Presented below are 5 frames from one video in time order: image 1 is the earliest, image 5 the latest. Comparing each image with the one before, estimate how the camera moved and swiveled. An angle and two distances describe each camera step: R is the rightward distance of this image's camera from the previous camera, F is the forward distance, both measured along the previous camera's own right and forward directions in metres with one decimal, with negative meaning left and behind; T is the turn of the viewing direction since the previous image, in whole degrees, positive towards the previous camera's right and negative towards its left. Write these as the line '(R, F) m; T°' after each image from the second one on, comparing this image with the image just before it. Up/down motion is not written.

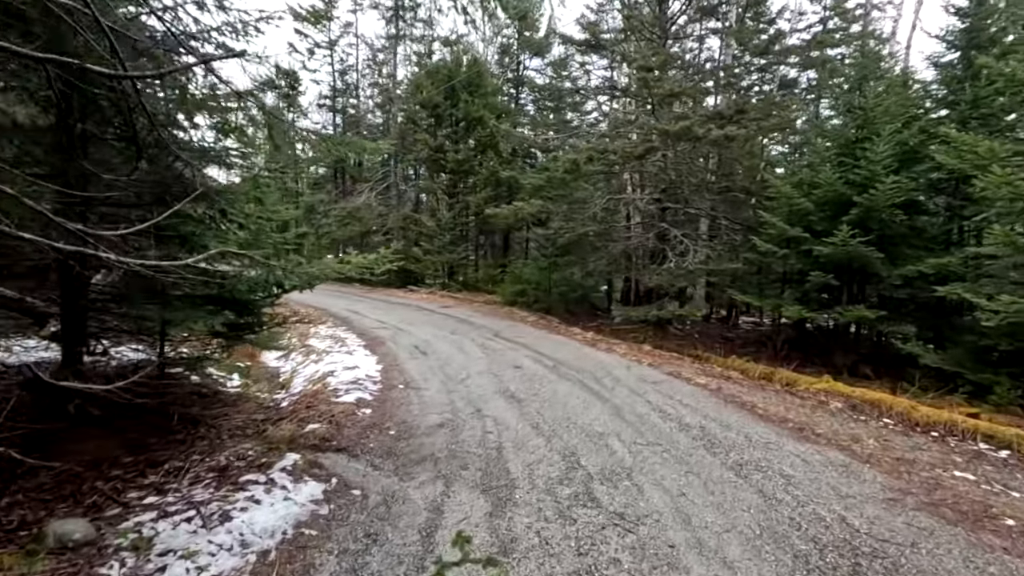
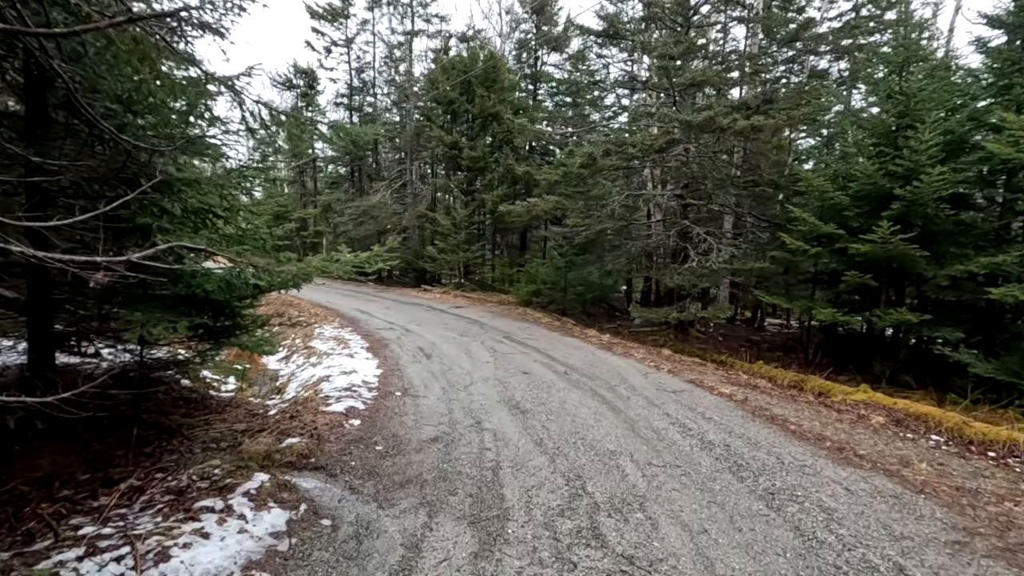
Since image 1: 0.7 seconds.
(+0.2, +0.5) m; -2°
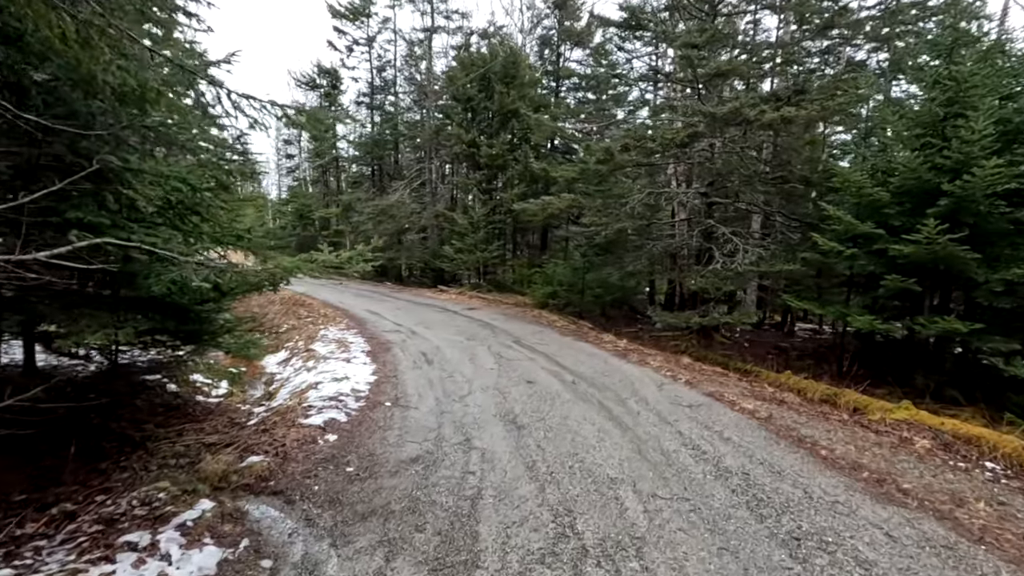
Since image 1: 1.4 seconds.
(+0.3, +0.5) m; -3°
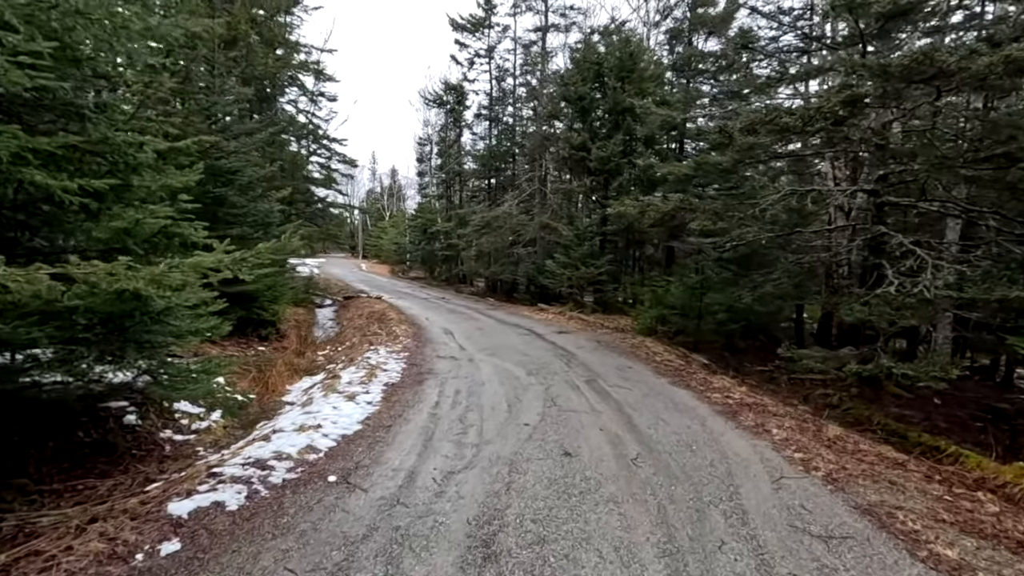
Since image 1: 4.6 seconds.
(+0.9, +2.1) m; -15°
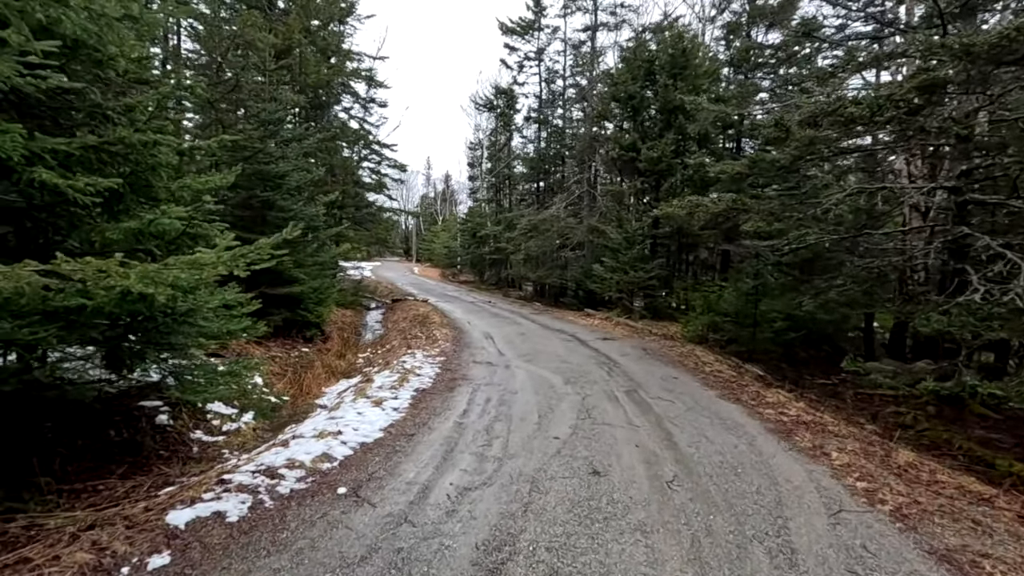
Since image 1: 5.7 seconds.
(+0.2, +0.3) m; -6°
